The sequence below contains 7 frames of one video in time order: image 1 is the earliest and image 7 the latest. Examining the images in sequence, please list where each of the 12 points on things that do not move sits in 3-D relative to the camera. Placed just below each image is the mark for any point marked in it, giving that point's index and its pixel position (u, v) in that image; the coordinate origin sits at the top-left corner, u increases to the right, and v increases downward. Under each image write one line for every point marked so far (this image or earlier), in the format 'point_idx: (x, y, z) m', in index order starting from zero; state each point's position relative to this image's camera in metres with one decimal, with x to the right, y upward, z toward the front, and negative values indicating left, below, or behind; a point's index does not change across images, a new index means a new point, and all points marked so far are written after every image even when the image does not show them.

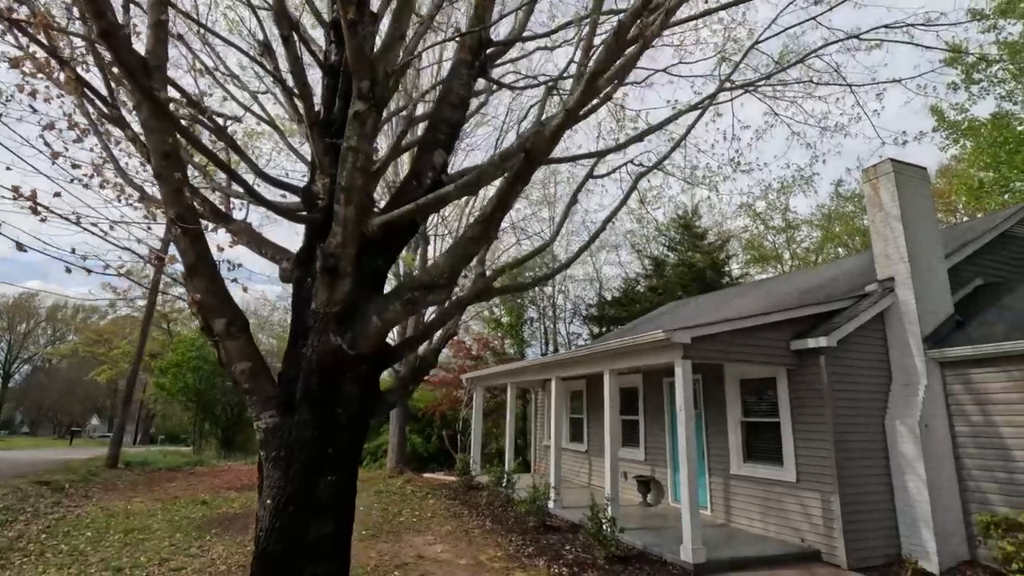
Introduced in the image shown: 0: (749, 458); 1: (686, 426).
0: (+3.6, -2.6, +8.1) m
1: (+2.1, -1.7, +6.5) m
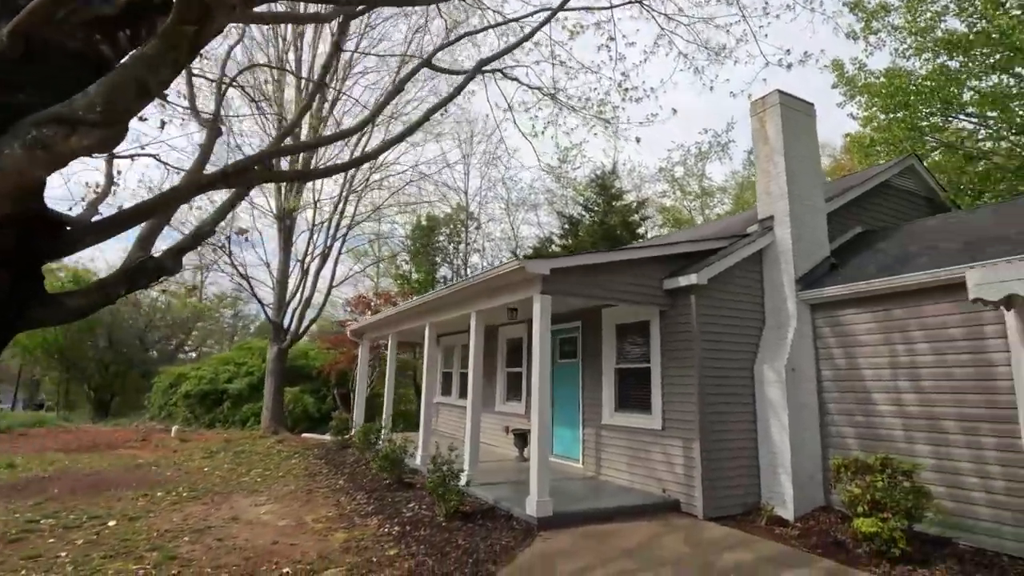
0: (+1.5, -1.7, +7.5) m
1: (+0.3, -0.9, +5.8) m
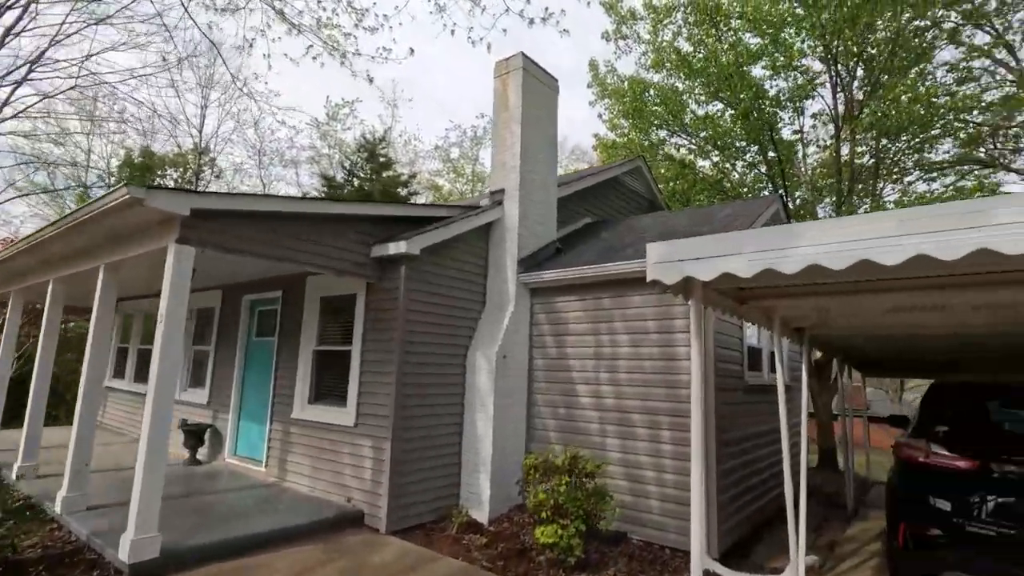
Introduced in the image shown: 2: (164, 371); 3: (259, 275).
0: (-2.3, -1.3, +6.2) m
1: (-2.6, -0.4, +4.1) m
2: (-2.6, -0.7, +4.0) m
3: (-3.3, +0.2, +6.9) m
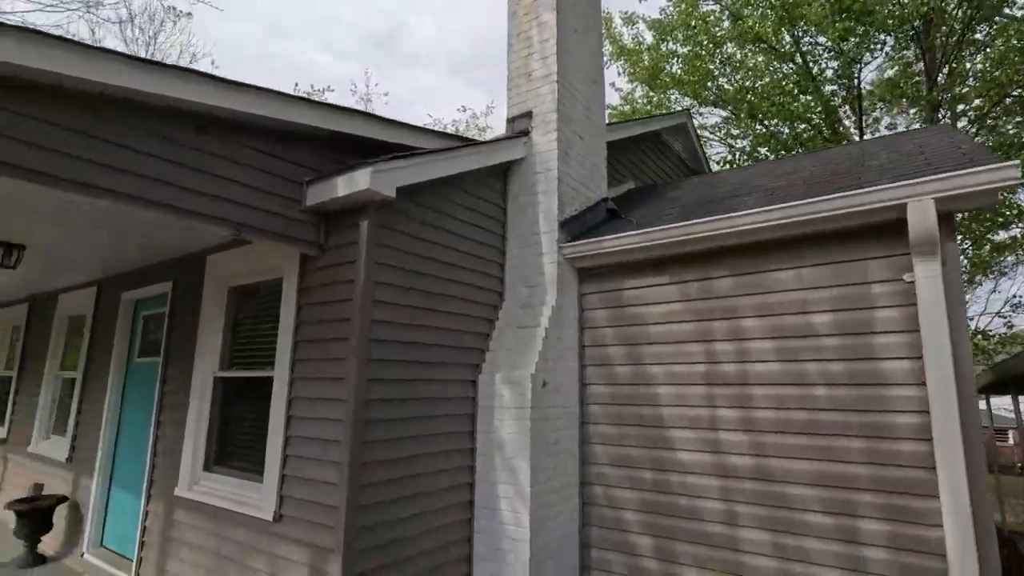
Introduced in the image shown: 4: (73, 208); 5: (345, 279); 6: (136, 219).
0: (-2.0, -1.2, +3.6) m
1: (-2.3, -0.3, +1.5) m
2: (-2.2, -0.5, +1.4) m
3: (-3.0, +0.3, +4.3) m
4: (-2.5, +0.5, +3.0) m
5: (-0.9, 0.0, +2.9) m
6: (-2.2, +0.4, +3.2) m
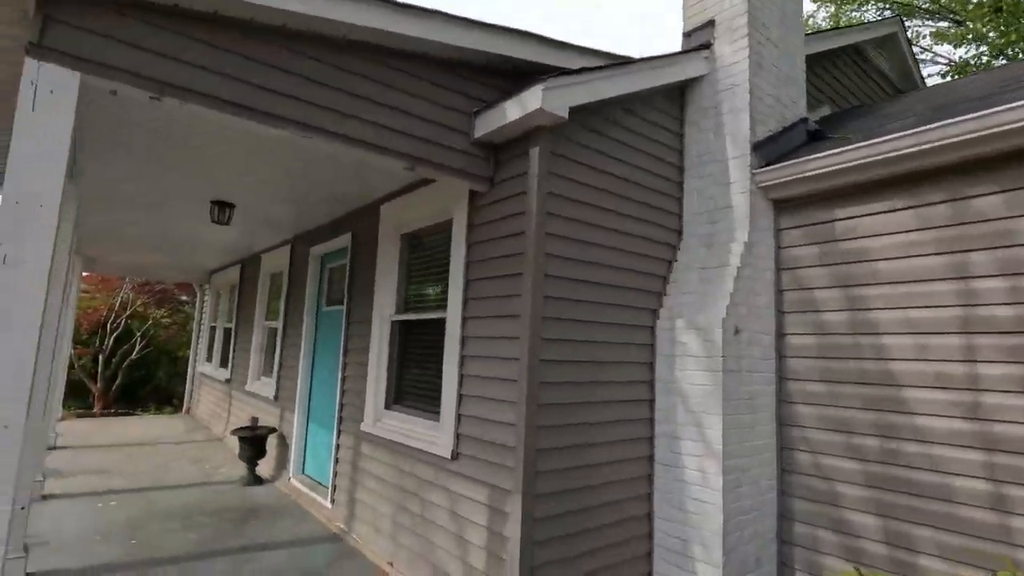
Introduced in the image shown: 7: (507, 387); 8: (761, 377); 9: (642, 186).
0: (-0.8, -0.8, +3.7) m
1: (-1.6, 0.0, +1.8) m
2: (-1.6, -0.2, +1.7) m
3: (-1.7, +0.7, +4.6) m
4: (-1.5, +0.8, +3.2) m
5: (0.0, +0.4, +2.8) m
6: (-1.2, +0.8, +3.3) m
7: (0.0, -0.5, +2.6) m
8: (+1.4, -0.5, +3.1) m
9: (+0.8, +0.6, +3.2) m
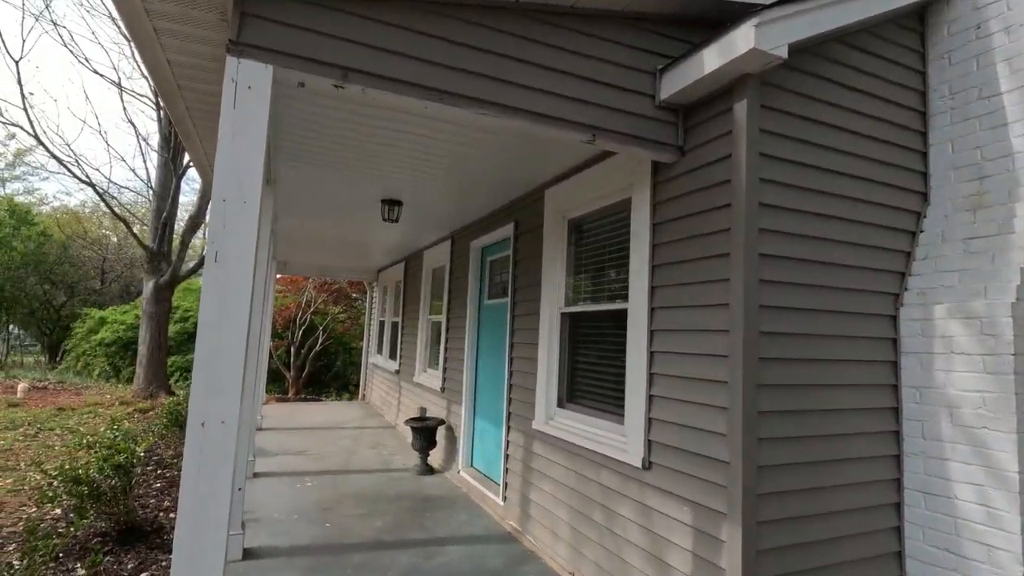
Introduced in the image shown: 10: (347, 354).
0: (+0.4, -0.7, +3.5) m
1: (-1.0, 0.0, +1.8) m
2: (-1.0, -0.2, +1.7) m
3: (-0.3, +0.7, +4.6) m
4: (-0.4, +0.8, +3.2) m
5: (+0.9, +0.5, +2.3) m
6: (-0.1, +0.8, +3.2) m
7: (+0.8, -0.4, +2.2) m
8: (+2.4, -0.4, +2.3) m
9: (+1.7, +0.7, +2.5) m
10: (-4.5, -1.8, +14.4) m
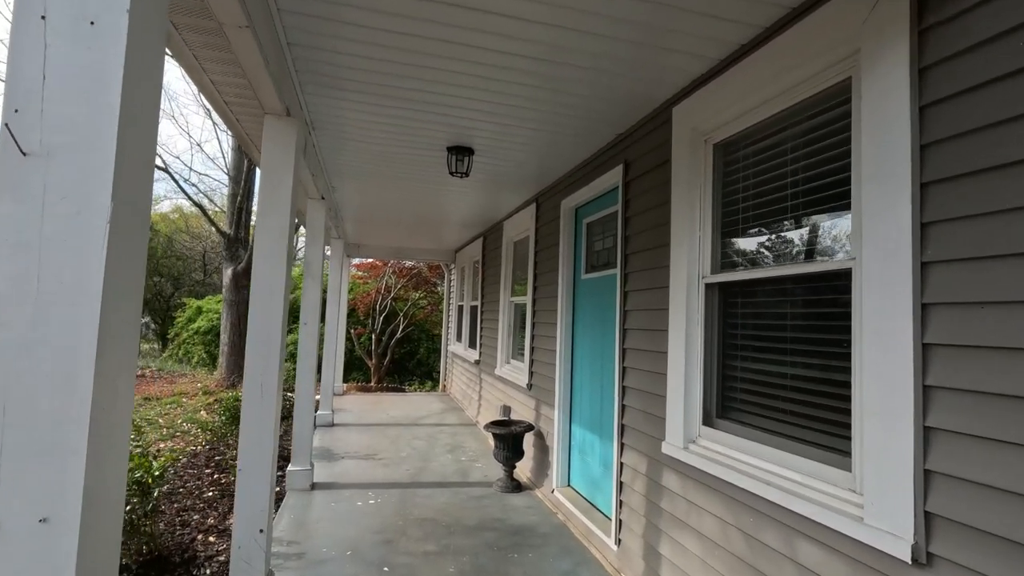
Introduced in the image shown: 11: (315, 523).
0: (+0.9, -0.5, +2.3) m
1: (-0.7, +0.1, +0.8) m
2: (-0.7, -0.1, +0.8) m
3: (+0.4, +0.9, +3.4) m
4: (0.0, +1.0, +2.1) m
5: (+1.2, +0.6, +1.1) m
6: (+0.3, +1.0, +2.0) m
7: (+1.2, -0.3, +1.0) m
8: (+2.7, -0.2, +0.8) m
9: (+2.1, +0.9, +1.1) m
10: (-2.2, -1.4, +13.9) m
11: (-1.3, -1.5, +3.5) m
